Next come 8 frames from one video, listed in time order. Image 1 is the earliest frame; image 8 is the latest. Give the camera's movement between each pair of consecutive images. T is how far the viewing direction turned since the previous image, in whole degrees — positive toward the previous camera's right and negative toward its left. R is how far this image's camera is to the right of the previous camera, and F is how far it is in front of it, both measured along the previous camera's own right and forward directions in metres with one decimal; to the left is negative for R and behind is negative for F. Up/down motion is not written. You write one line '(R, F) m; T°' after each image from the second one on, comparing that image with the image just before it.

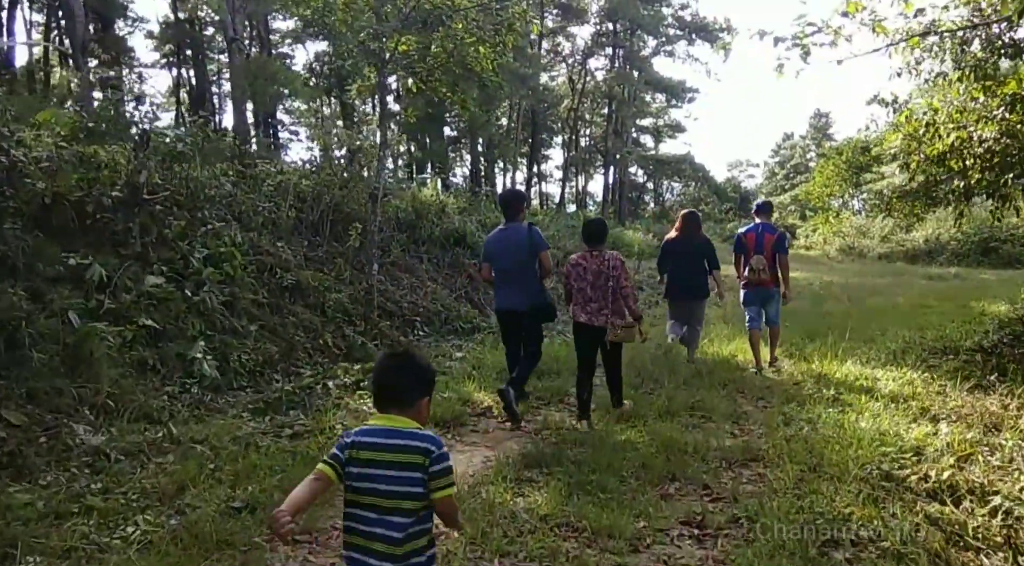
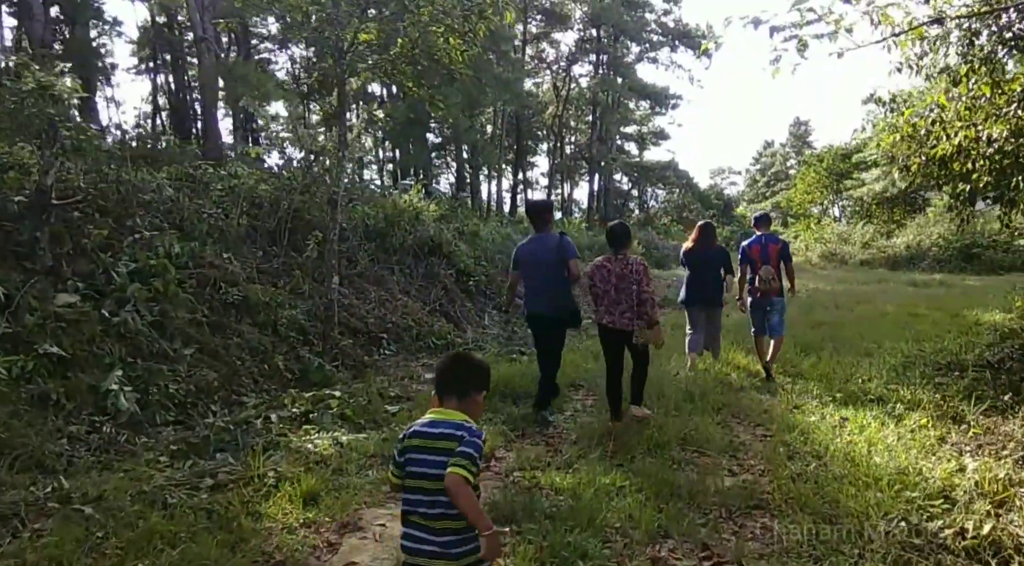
(+0.1, +0.8) m; +1°
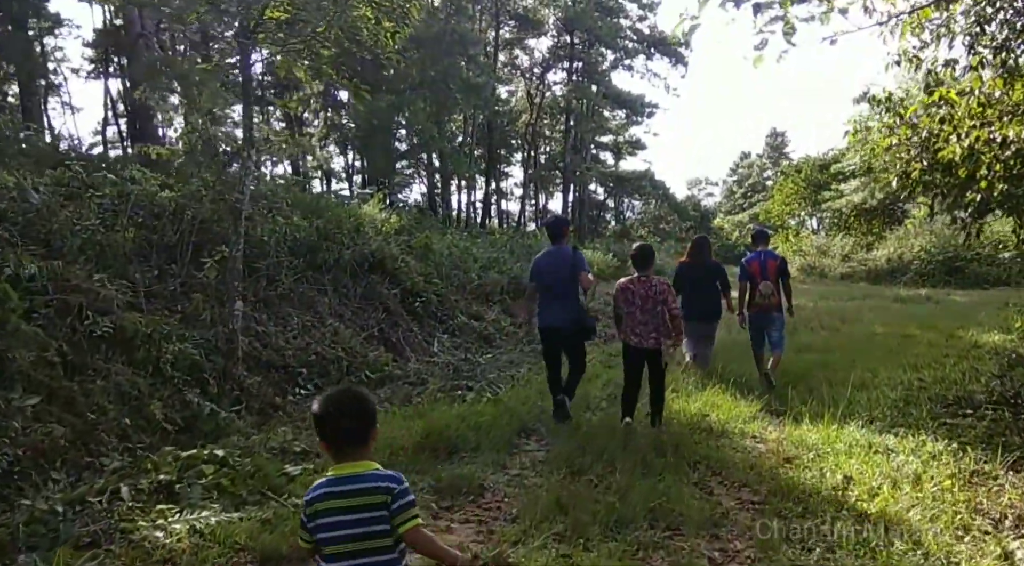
(+0.4, +1.3) m; +2°
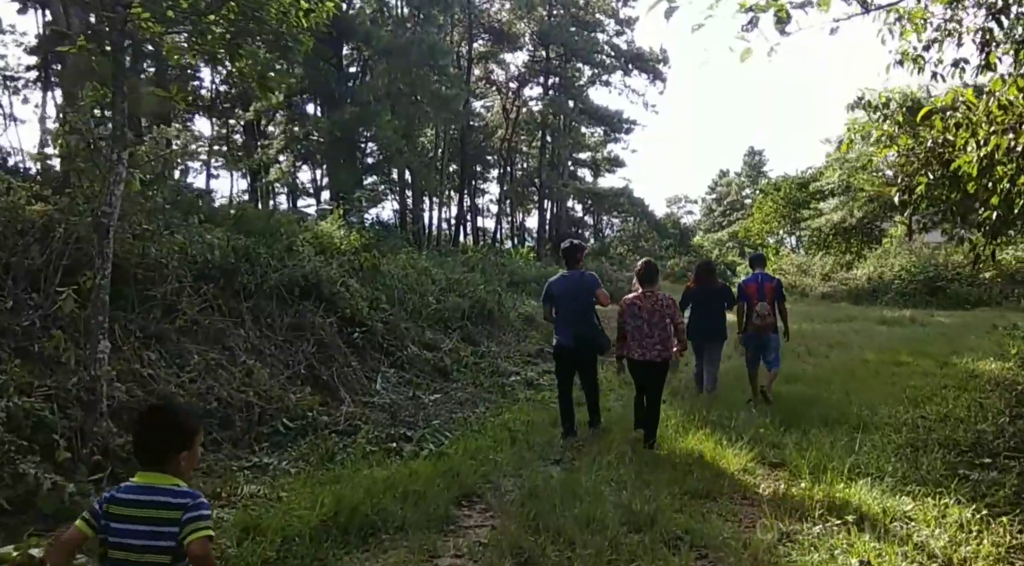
(+0.3, +1.4) m; +1°
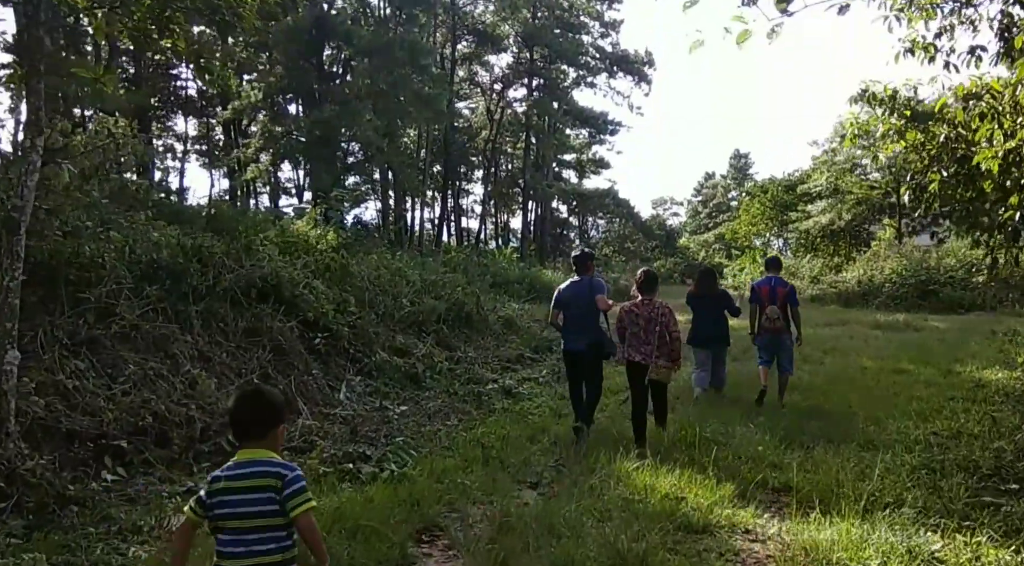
(+0.1, +0.7) m; +1°
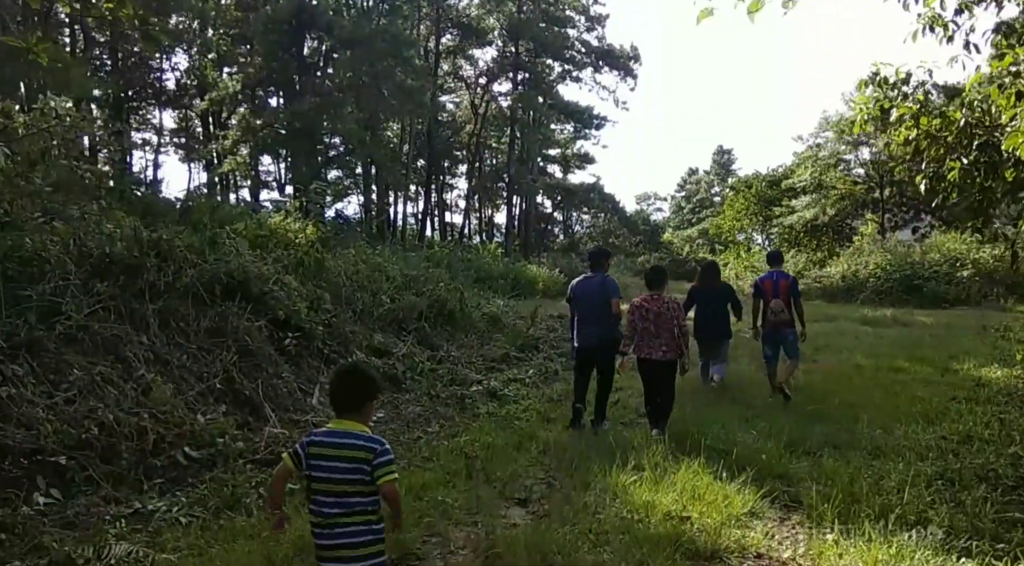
(0.0, +0.6) m; +1°
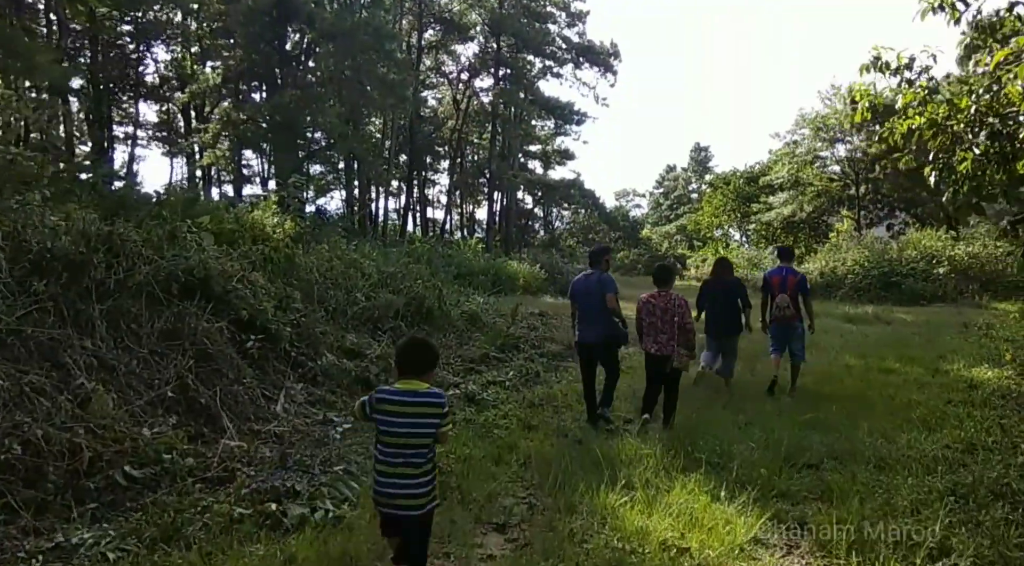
(0.0, +0.6) m; +1°
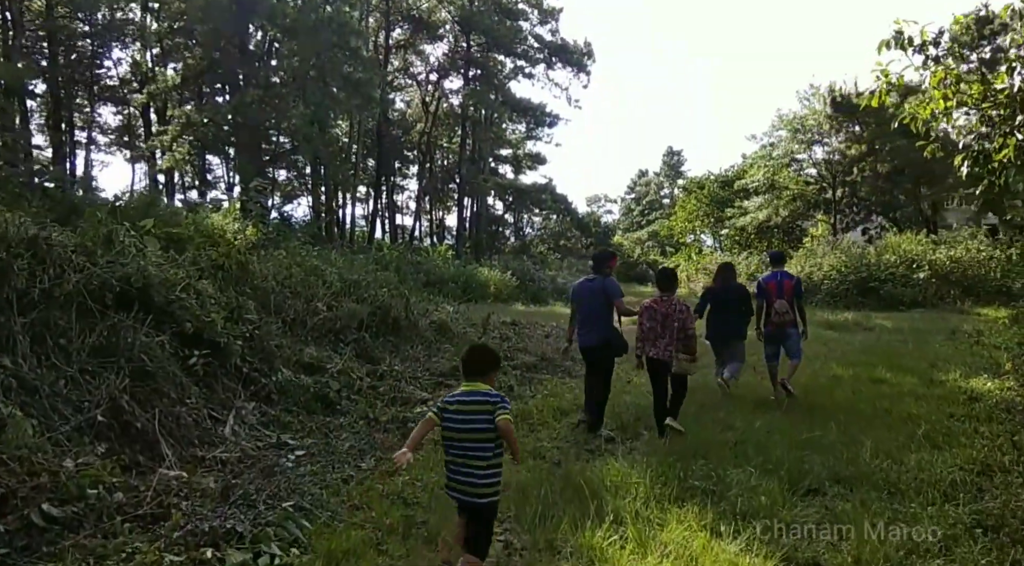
(0.0, +0.6) m; +2°
